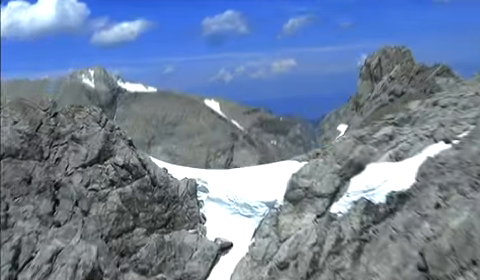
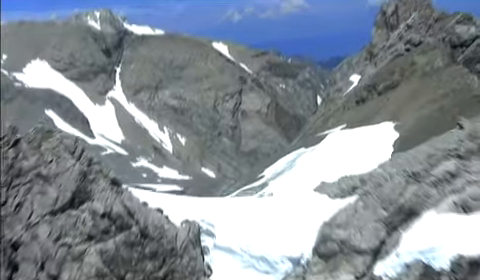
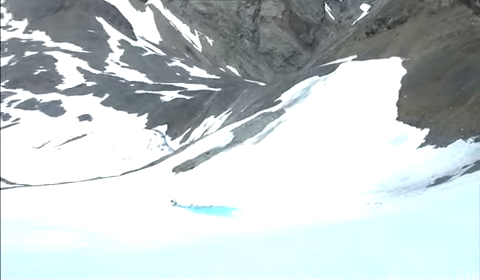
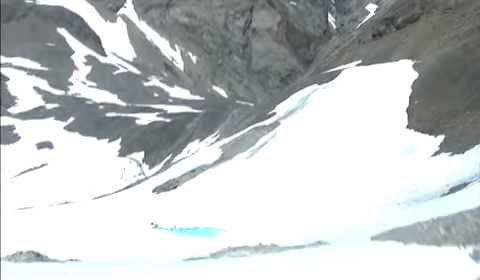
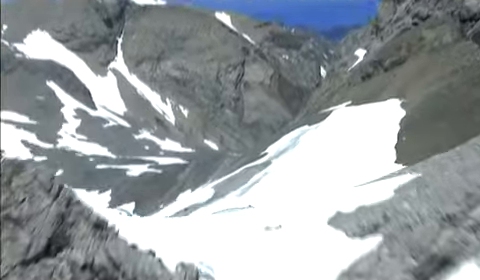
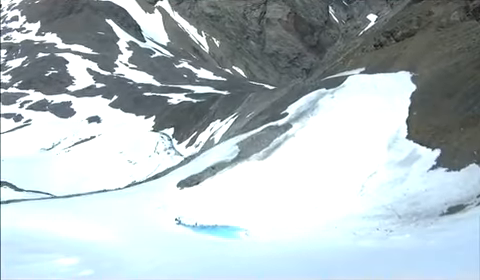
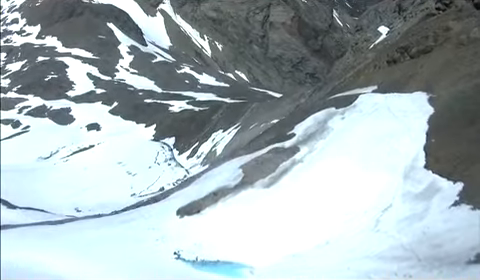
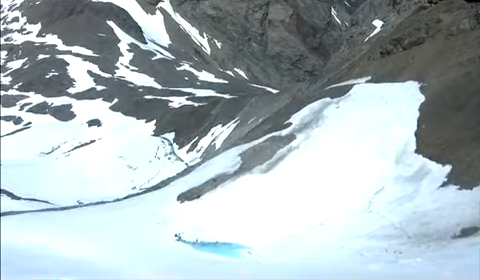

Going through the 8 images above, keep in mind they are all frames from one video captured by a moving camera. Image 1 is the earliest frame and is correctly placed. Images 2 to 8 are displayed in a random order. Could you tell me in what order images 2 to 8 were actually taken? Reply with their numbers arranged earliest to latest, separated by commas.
2, 5, 4, 3, 6, 8, 7
